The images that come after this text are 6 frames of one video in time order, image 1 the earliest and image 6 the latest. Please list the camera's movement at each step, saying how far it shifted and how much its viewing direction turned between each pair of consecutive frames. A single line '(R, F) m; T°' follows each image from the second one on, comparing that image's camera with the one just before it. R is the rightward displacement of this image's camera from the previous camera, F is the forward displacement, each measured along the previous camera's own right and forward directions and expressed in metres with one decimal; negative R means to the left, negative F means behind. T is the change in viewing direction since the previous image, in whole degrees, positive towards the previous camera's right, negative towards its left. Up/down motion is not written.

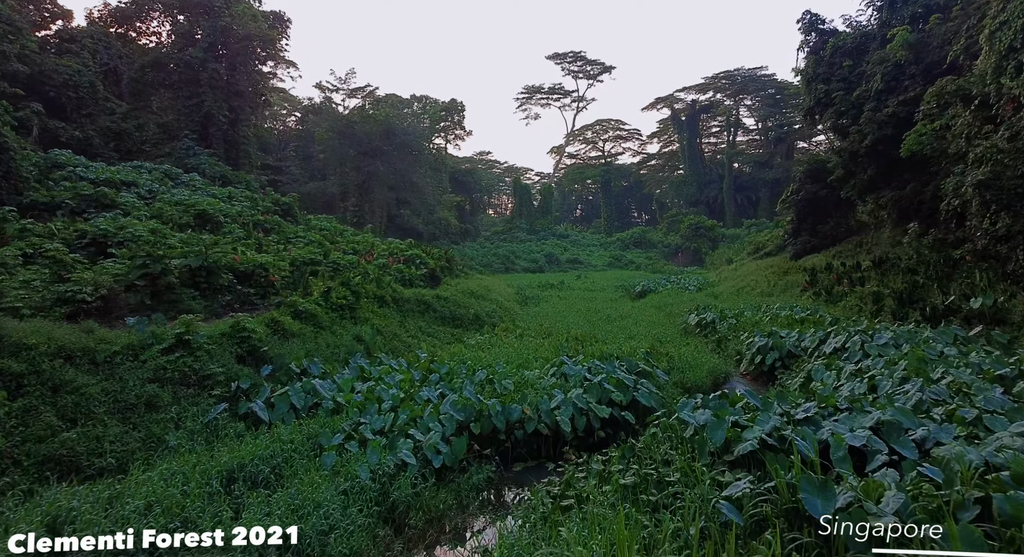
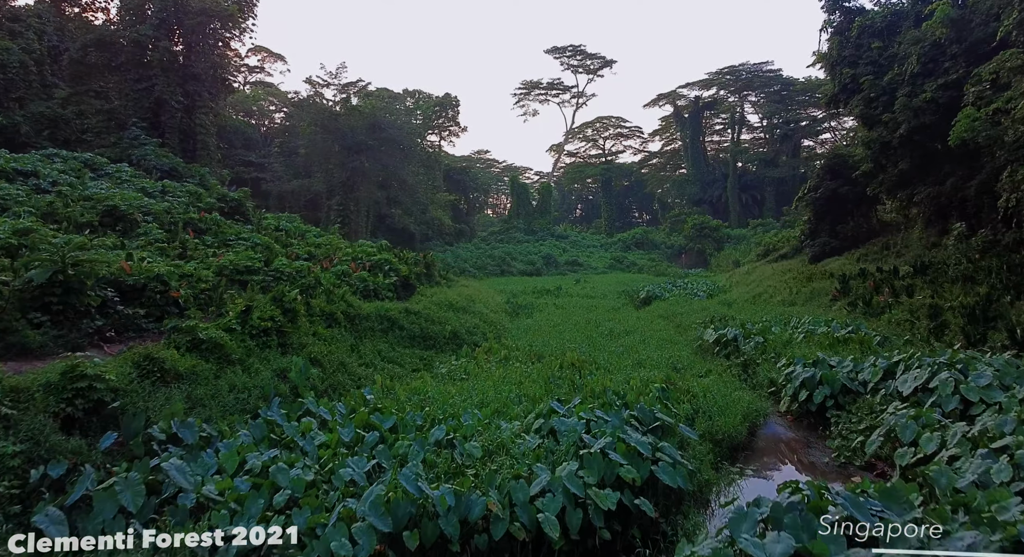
(+0.2, +1.3) m; 0°
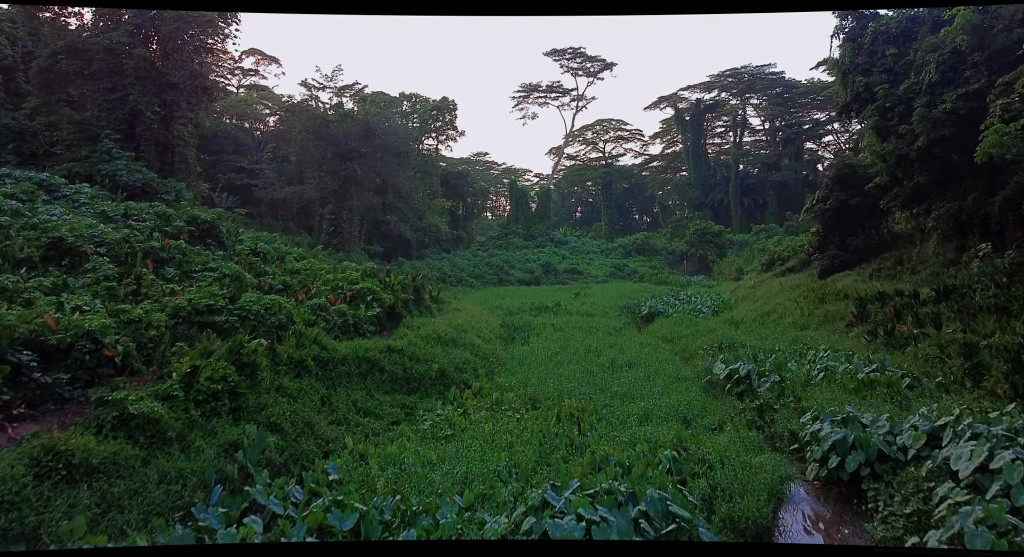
(+0.1, +0.6) m; 0°
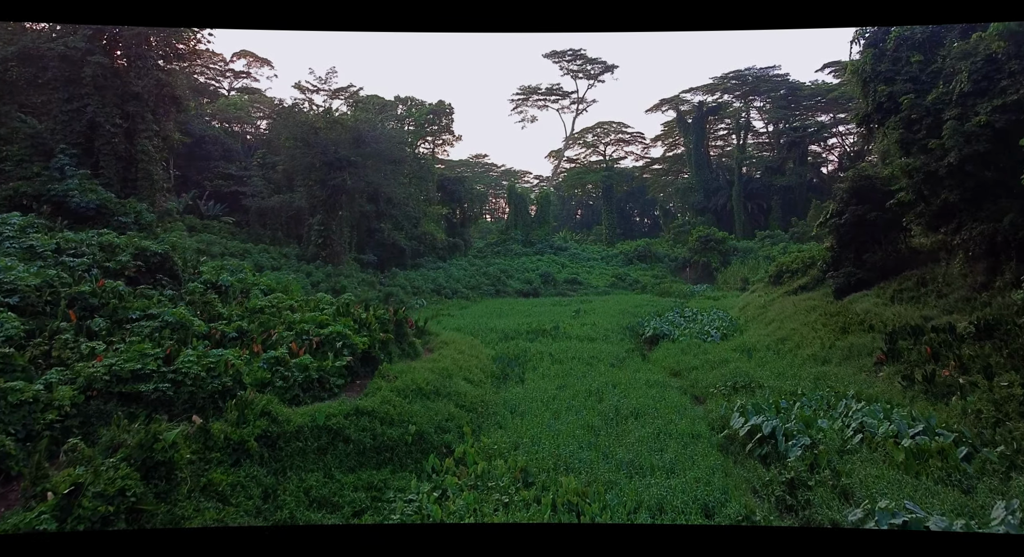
(+0.1, +0.8) m; 0°
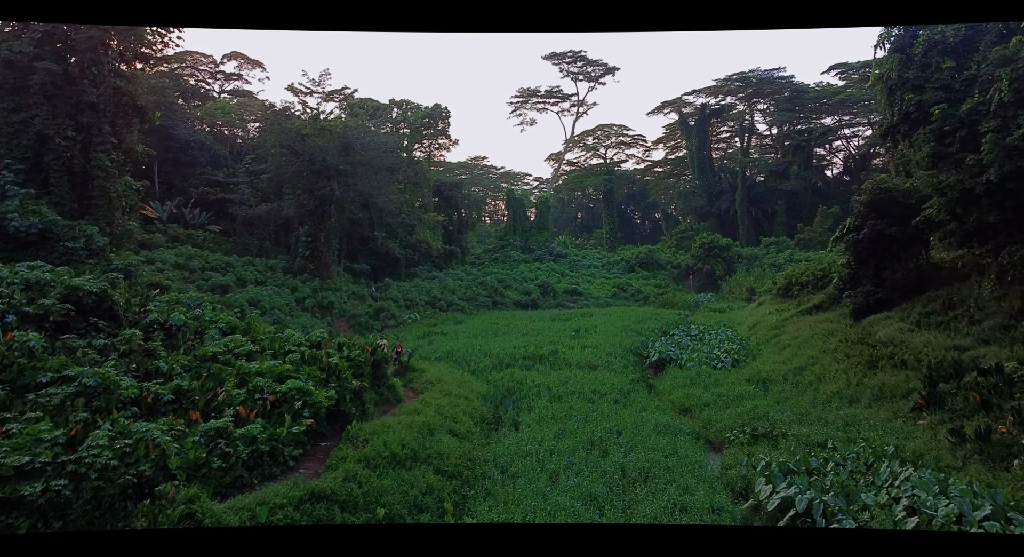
(+0.1, +0.8) m; 0°
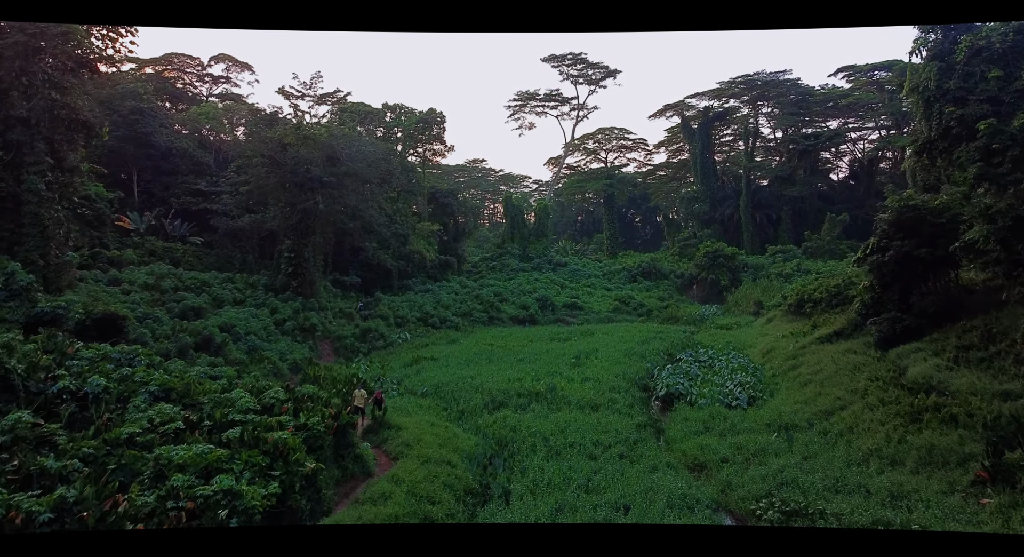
(+0.1, +1.0) m; 0°
